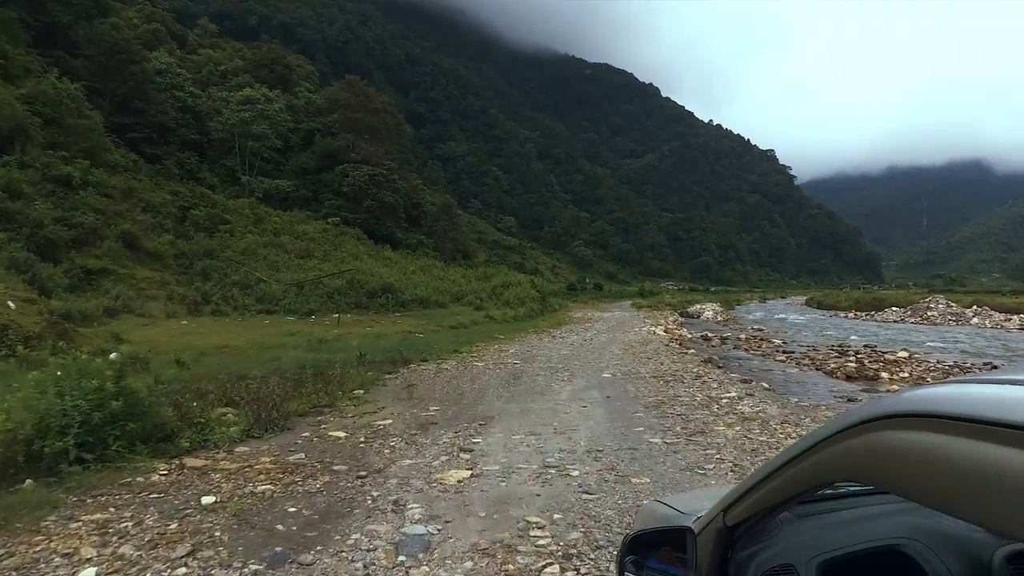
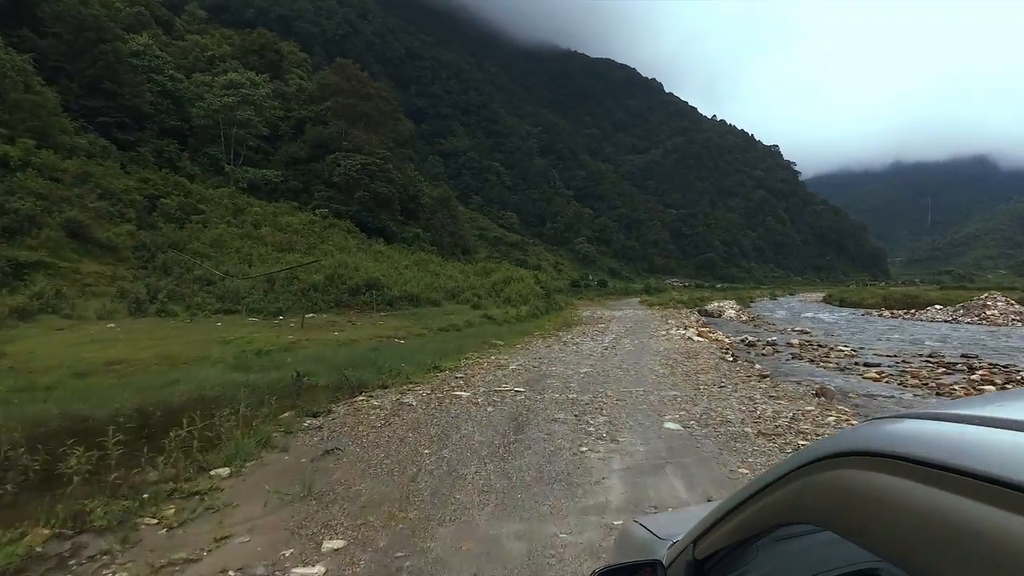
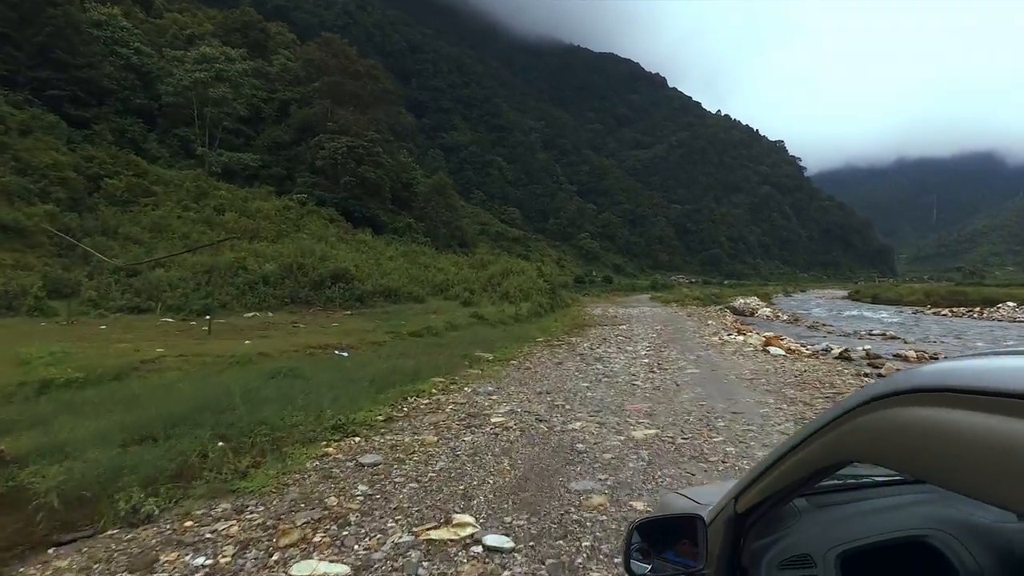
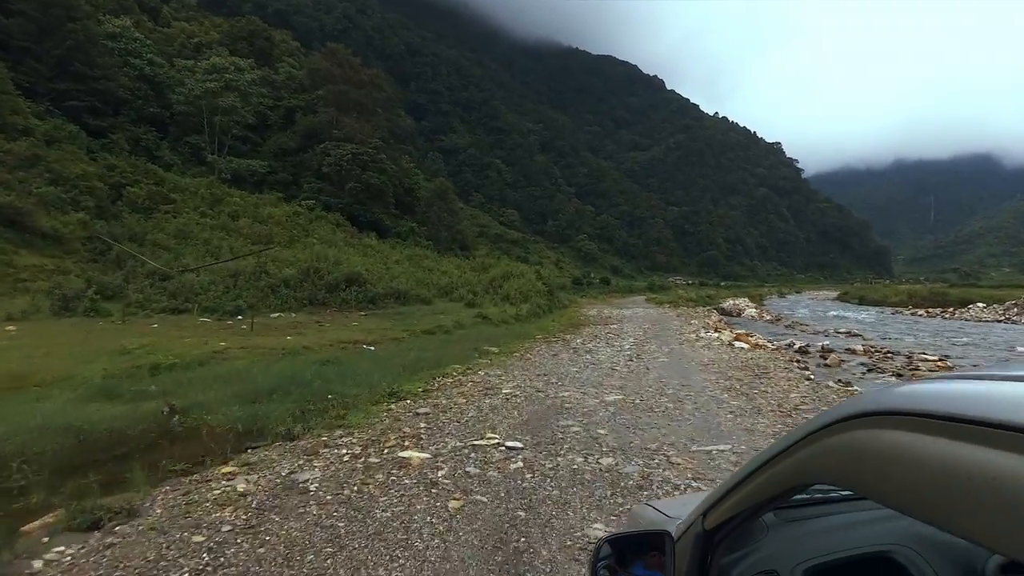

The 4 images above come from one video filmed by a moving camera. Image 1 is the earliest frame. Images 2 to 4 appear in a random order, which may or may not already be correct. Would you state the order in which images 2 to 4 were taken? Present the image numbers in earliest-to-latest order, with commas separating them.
2, 4, 3
